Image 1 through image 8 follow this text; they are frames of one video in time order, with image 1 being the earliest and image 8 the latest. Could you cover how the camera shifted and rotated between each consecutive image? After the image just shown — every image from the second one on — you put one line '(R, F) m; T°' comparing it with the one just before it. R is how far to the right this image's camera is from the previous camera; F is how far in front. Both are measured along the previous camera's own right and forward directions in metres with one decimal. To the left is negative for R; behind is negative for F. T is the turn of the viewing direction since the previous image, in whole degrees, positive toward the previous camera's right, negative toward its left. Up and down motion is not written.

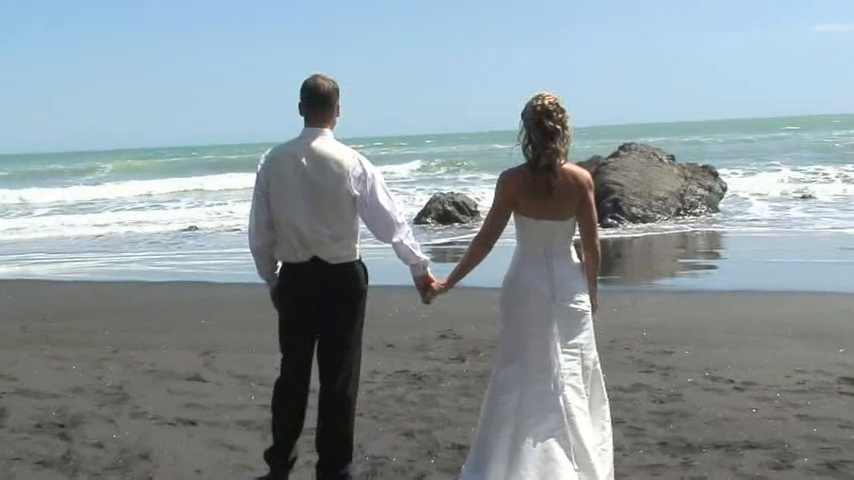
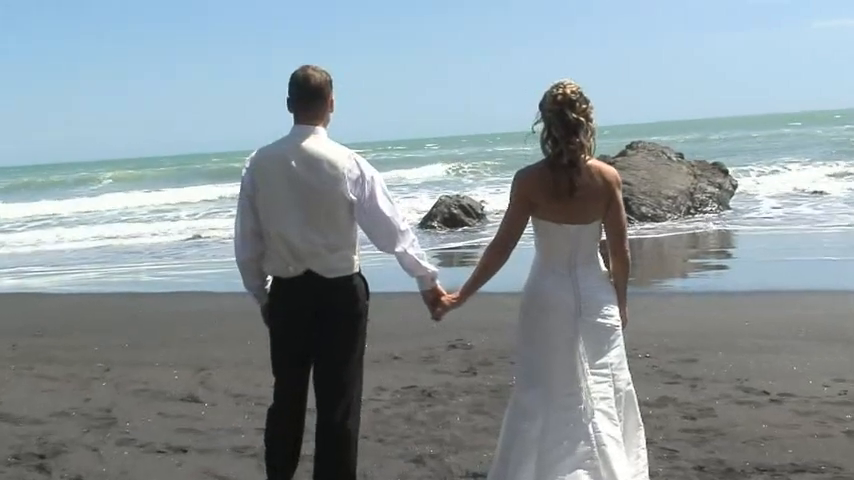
(0.0, +0.5) m; 0°
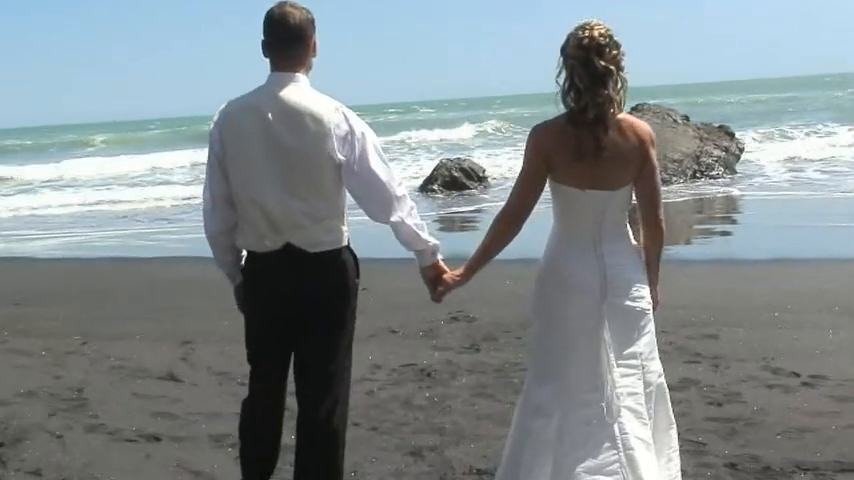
(0.0, +0.6) m; 0°
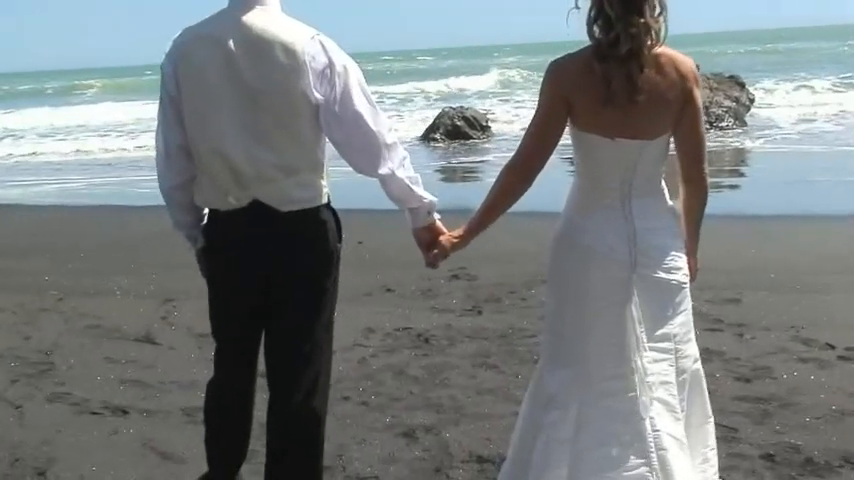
(0.0, +0.6) m; 0°
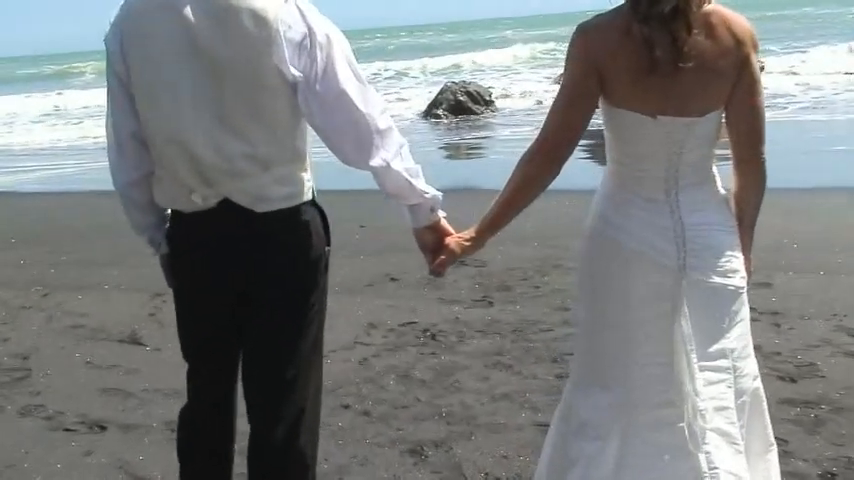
(0.0, +0.5) m; 0°
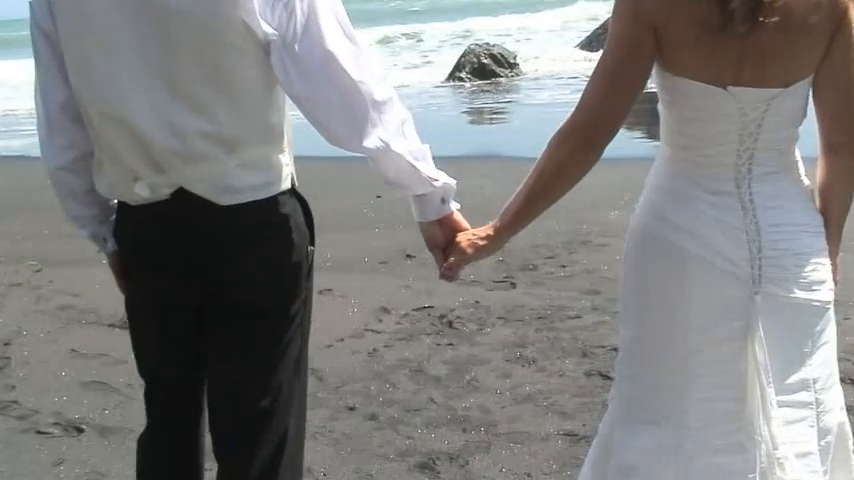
(0.0, +0.5) m; -1°
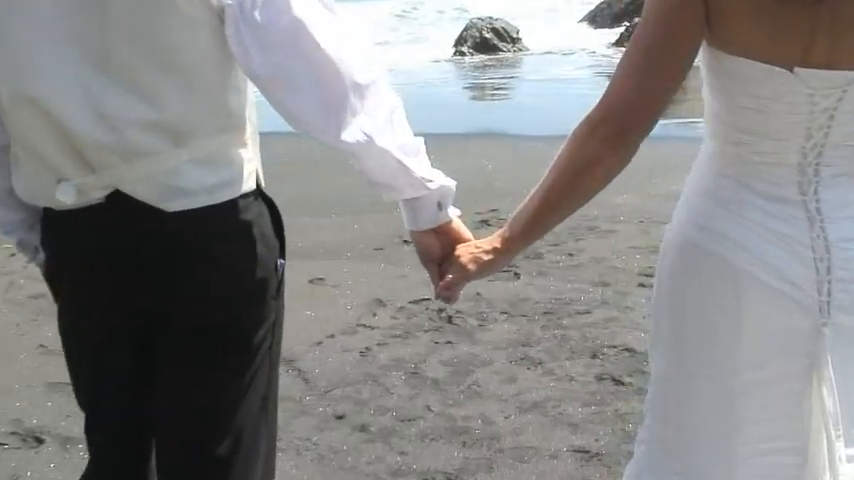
(0.0, +0.4) m; 0°
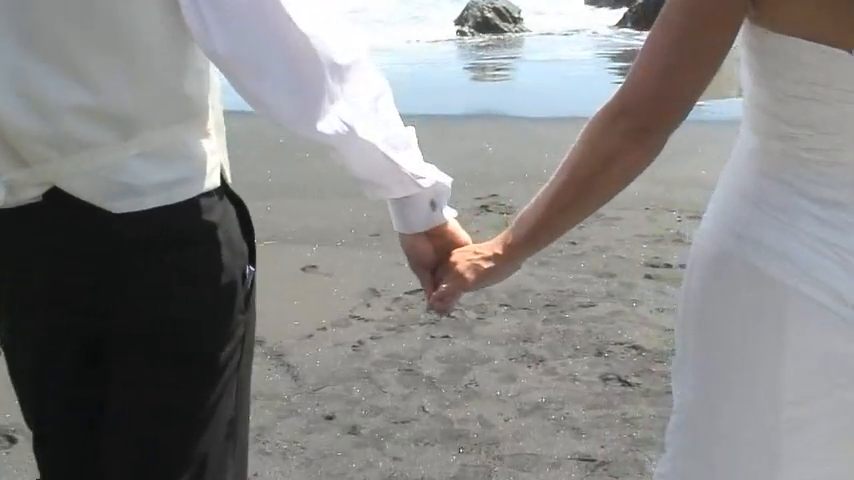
(0.0, +0.2) m; 0°
